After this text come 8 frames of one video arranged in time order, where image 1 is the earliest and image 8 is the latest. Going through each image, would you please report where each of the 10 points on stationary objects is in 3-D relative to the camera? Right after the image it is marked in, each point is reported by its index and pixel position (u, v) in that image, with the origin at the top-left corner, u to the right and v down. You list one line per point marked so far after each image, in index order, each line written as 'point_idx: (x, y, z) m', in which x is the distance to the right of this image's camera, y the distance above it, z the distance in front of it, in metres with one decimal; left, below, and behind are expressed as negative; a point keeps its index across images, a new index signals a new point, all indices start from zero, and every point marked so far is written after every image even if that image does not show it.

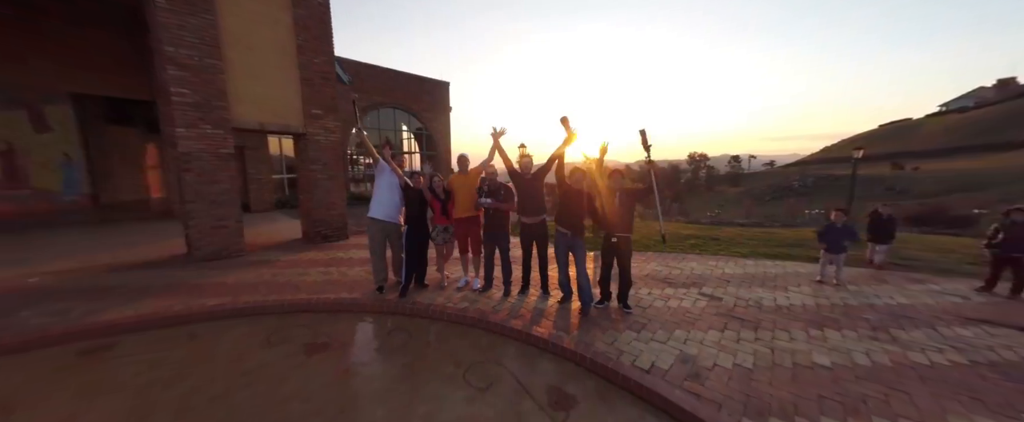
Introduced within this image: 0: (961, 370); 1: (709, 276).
0: (+3.4, -1.2, +2.4) m
1: (+2.7, -0.9, +4.2) m
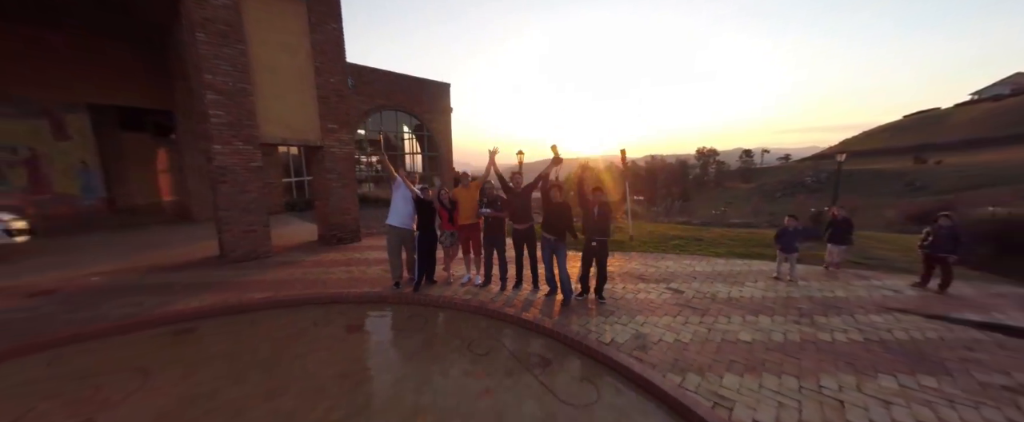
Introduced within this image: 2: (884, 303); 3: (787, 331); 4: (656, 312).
0: (+3.3, -1.3, +3.0) m
1: (+2.6, -1.0, +4.8) m
2: (+4.5, -1.1, +3.9) m
3: (+2.9, -1.2, +3.3) m
4: (+1.7, -1.2, +3.6) m
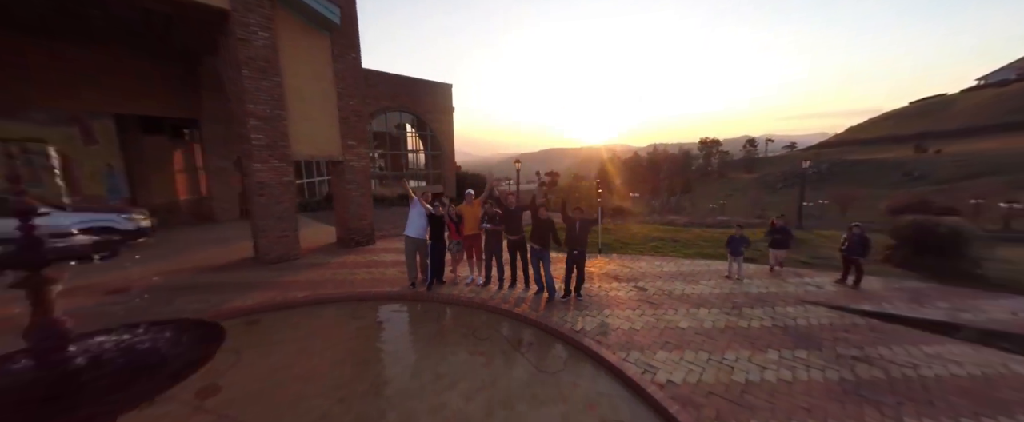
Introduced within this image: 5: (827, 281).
0: (+3.2, -1.5, +4.0) m
1: (+2.6, -1.2, +5.8) m
2: (+4.5, -1.3, +4.8) m
3: (+2.8, -1.4, +4.2) m
4: (+1.6, -1.4, +4.6) m
5: (+5.3, -1.2, +5.2) m
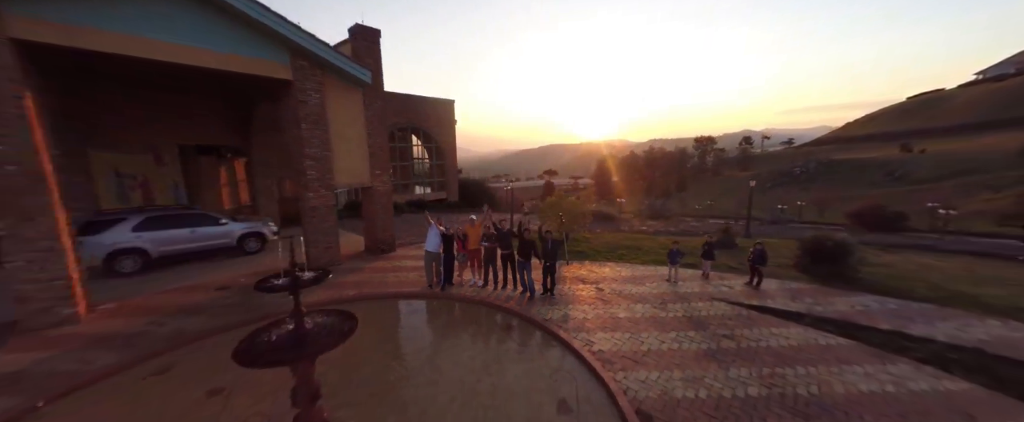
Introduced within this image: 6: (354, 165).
0: (+3.0, -2.0, +5.8) m
1: (+2.4, -1.6, +7.6) m
2: (+4.3, -1.8, +6.6) m
3: (+2.6, -1.9, +6.0) m
4: (+1.4, -1.9, +6.4) m
5: (+5.1, -1.6, +7.0) m
6: (-4.4, +1.3, +9.0) m
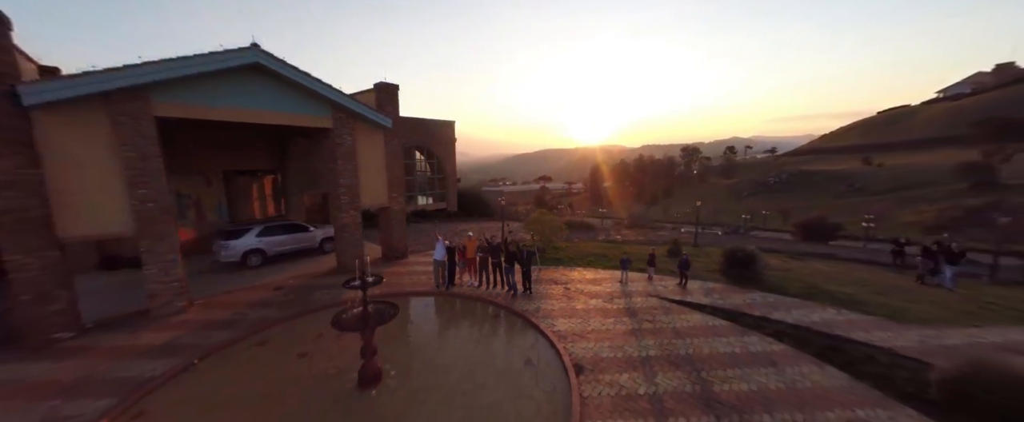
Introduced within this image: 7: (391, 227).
0: (+2.7, -2.5, +8.0) m
1: (+2.0, -2.2, +9.8) m
2: (+3.9, -2.3, +8.8) m
3: (+2.3, -2.5, +8.2) m
4: (+1.1, -2.4, +8.5) m
5: (+4.8, -2.2, +9.3) m
6: (-4.8, +0.8, +11.0) m
7: (-4.5, -0.6, +11.7) m
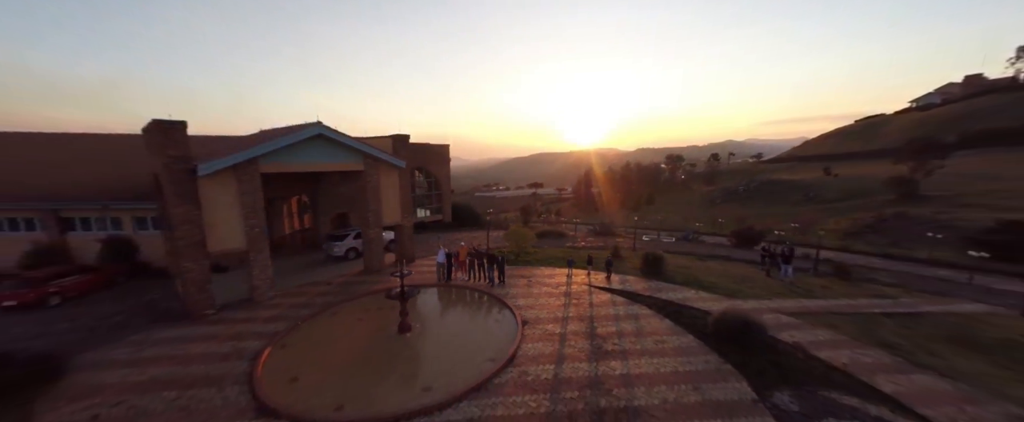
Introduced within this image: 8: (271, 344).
0: (+1.9, -3.2, +12.2) m
1: (+1.1, -2.9, +13.9) m
2: (+3.1, -3.0, +13.1) m
3: (+1.4, -3.2, +12.4) m
4: (+0.2, -3.1, +12.7) m
5: (+3.9, -2.9, +13.5) m
6: (-5.7, 0.0, +15.1) m
7: (-5.5, -1.3, +15.8) m
8: (-7.0, -3.8, +9.1) m
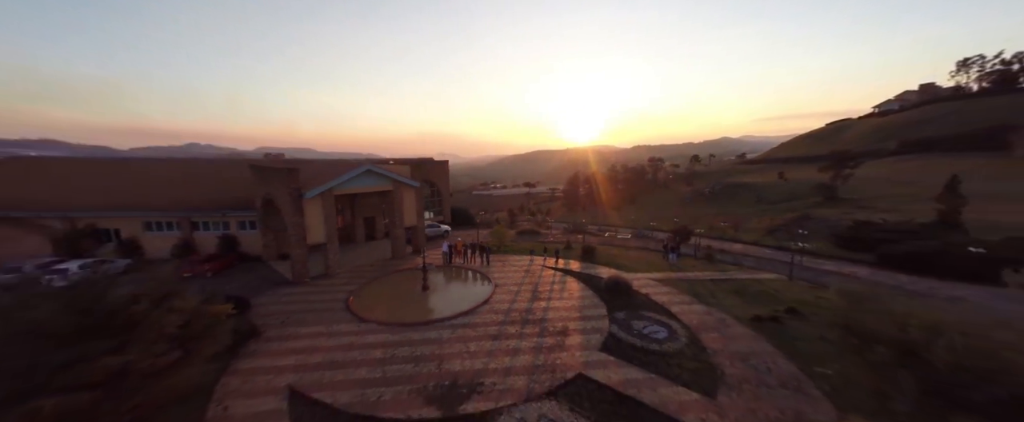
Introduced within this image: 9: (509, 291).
0: (+0.6, -3.6, +18.9) m
1: (-0.1, -3.3, +20.6) m
2: (+1.8, -3.4, +19.8) m
3: (+0.2, -3.5, +19.1) m
4: (-1.0, -3.5, +19.4) m
5: (+2.7, -3.3, +20.2) m
6: (-7.0, -0.4, +21.7) m
7: (-6.7, -1.7, +22.4) m
8: (-8.2, -4.2, +15.7) m
9: (-0.2, -4.1, +15.9) m
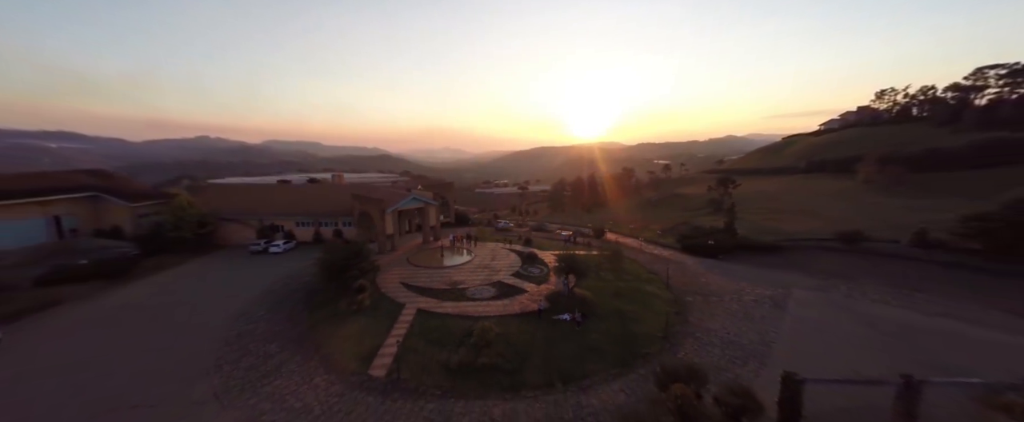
0: (-2.5, -4.5, +36.7) m
1: (-3.2, -4.2, +38.4) m
2: (-1.3, -4.4, +37.6) m
3: (-3.0, -4.5, +36.9) m
4: (-4.1, -4.4, +37.2) m
5: (-0.5, -4.2, +38.0) m
6: (-10.0, -1.2, +39.5) m
7: (-9.8, -2.5, +40.3) m
8: (-11.4, -5.1, +33.6) m
9: (-3.4, -5.1, +33.7) m
